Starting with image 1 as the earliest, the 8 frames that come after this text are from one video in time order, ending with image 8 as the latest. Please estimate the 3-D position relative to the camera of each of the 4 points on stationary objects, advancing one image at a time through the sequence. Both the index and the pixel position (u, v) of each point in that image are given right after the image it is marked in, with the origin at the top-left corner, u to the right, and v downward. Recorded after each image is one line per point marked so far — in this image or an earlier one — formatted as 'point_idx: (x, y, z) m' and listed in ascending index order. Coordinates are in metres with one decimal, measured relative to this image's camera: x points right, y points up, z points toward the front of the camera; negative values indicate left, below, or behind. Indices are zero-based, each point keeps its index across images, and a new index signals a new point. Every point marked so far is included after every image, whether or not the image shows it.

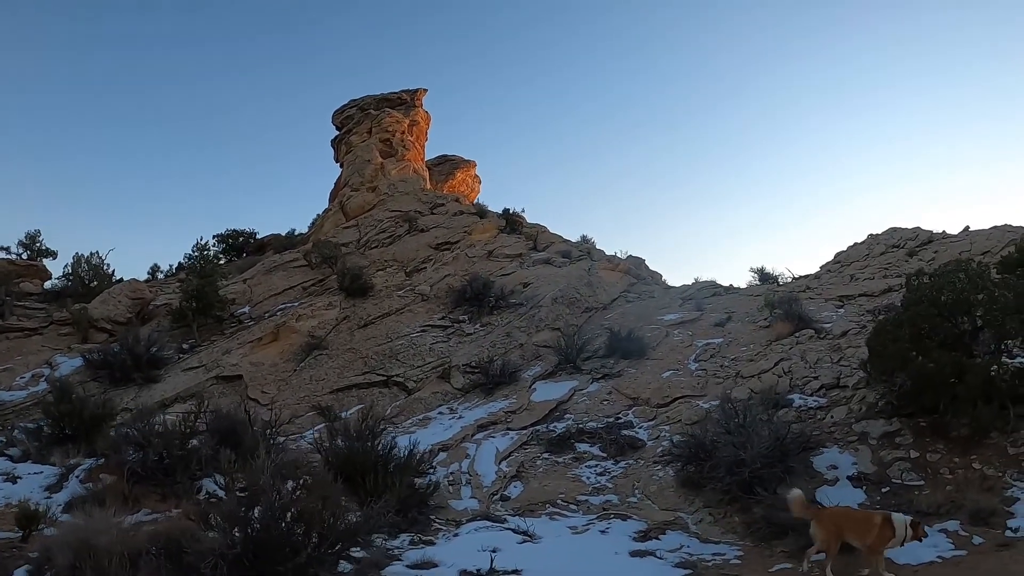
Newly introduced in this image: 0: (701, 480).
0: (+1.5, -1.5, +7.7) m
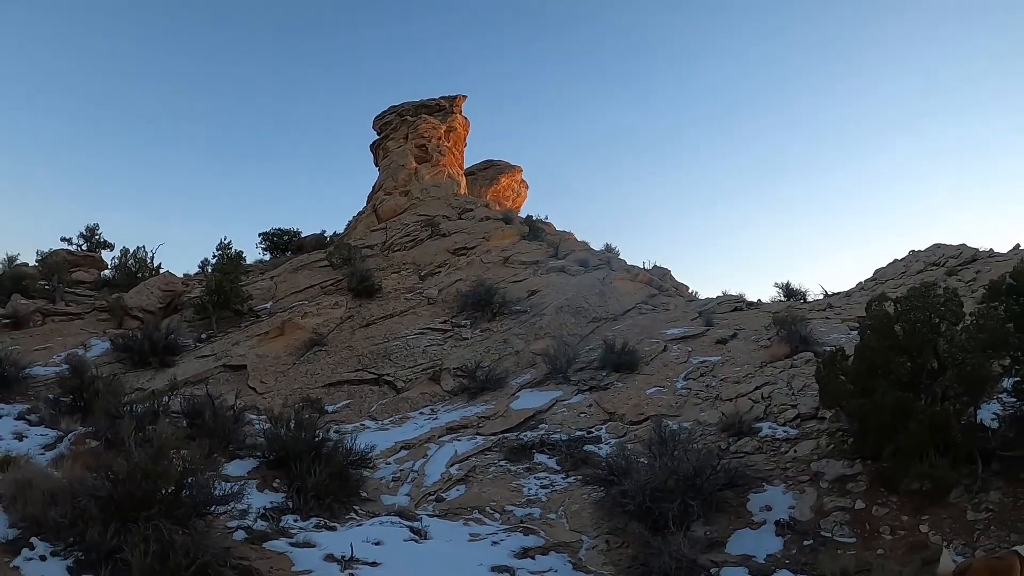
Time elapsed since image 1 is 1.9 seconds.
0: (+0.8, -1.7, +7.9) m
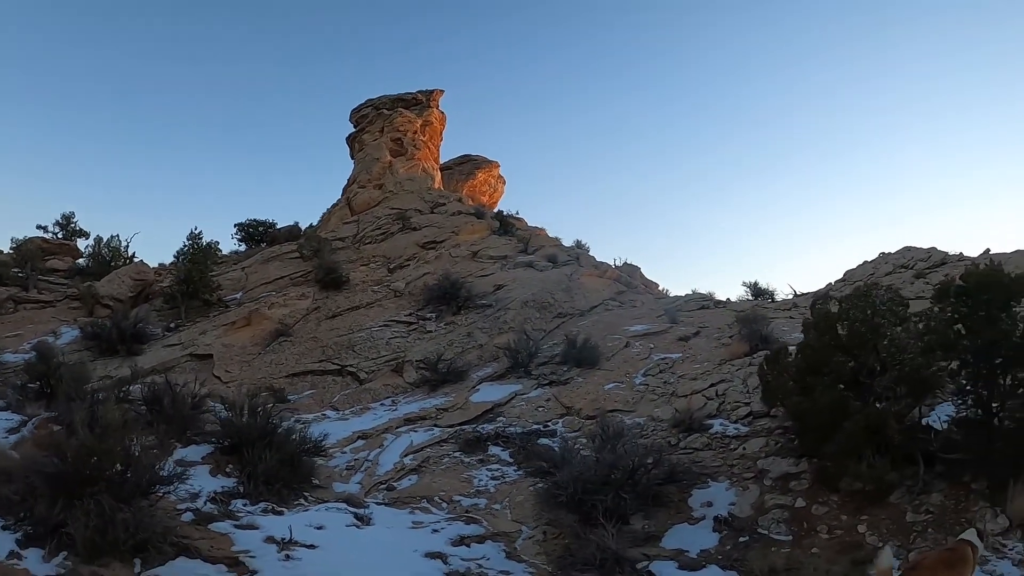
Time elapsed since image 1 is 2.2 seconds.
0: (+0.4, -1.7, +8.0) m
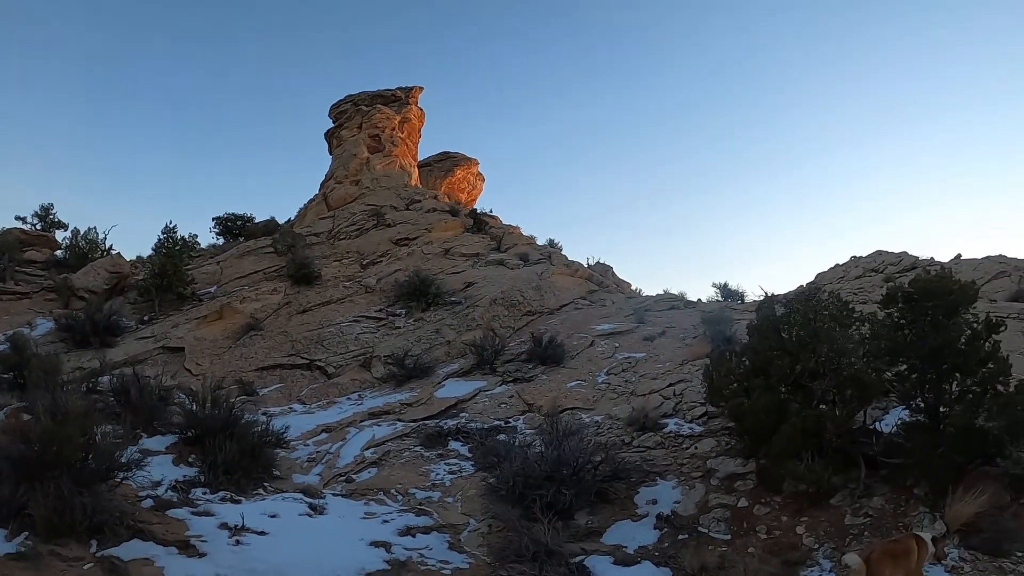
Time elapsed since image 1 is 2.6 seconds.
0: (-0.1, -1.7, +8.2) m
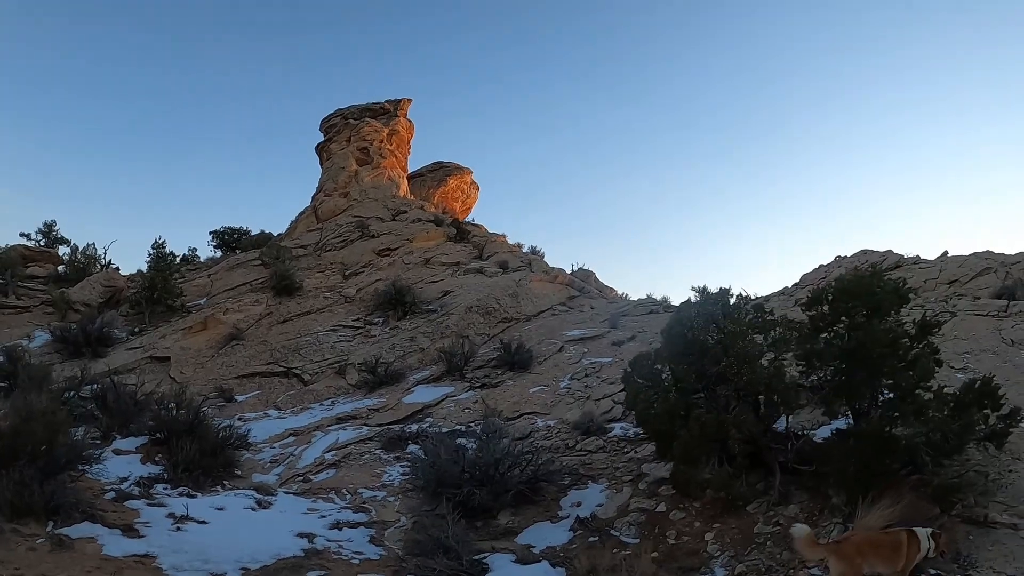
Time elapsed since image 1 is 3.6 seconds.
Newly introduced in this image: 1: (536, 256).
0: (-0.7, -1.7, +8.4) m
1: (+0.4, +0.4, +12.7) m
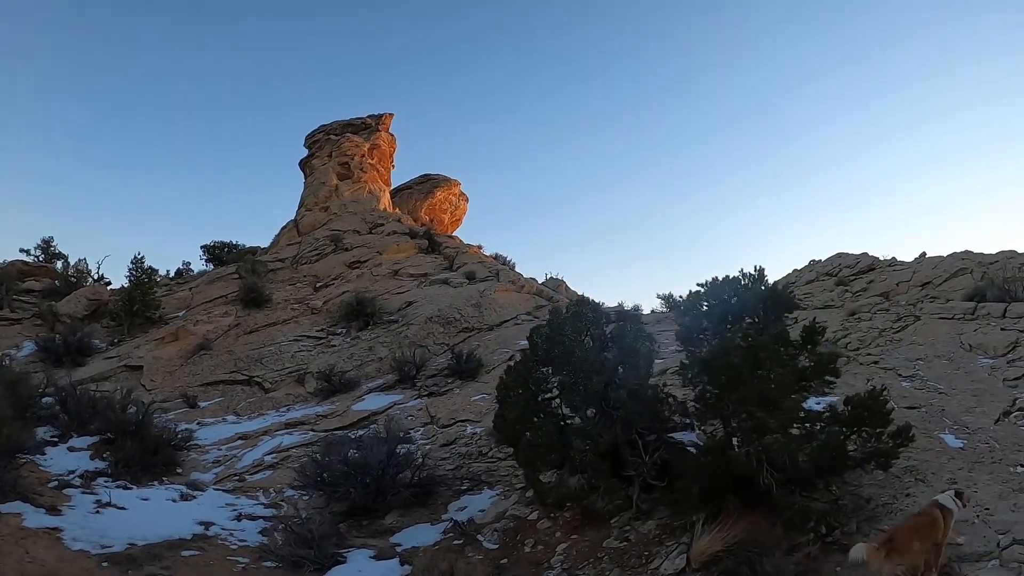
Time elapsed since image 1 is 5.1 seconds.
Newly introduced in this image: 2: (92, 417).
0: (-1.6, -1.8, +8.5) m
1: (+0.1, +0.3, +12.6) m
2: (-4.4, -1.4, +10.6) m
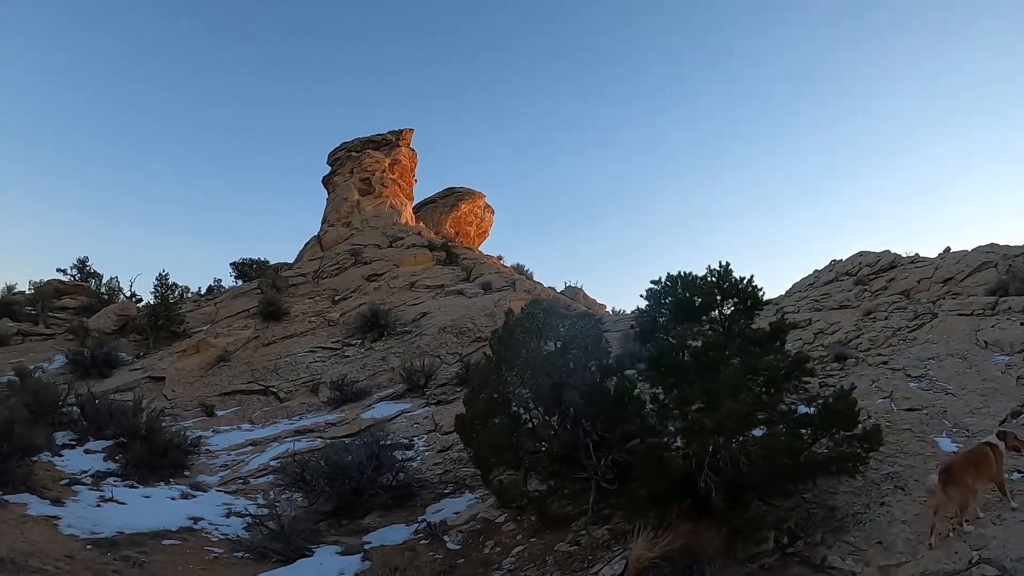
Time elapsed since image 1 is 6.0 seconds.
0: (-1.7, -1.8, +8.4) m
1: (+0.3, +0.1, +12.4) m
2: (-4.3, -1.5, +10.8) m
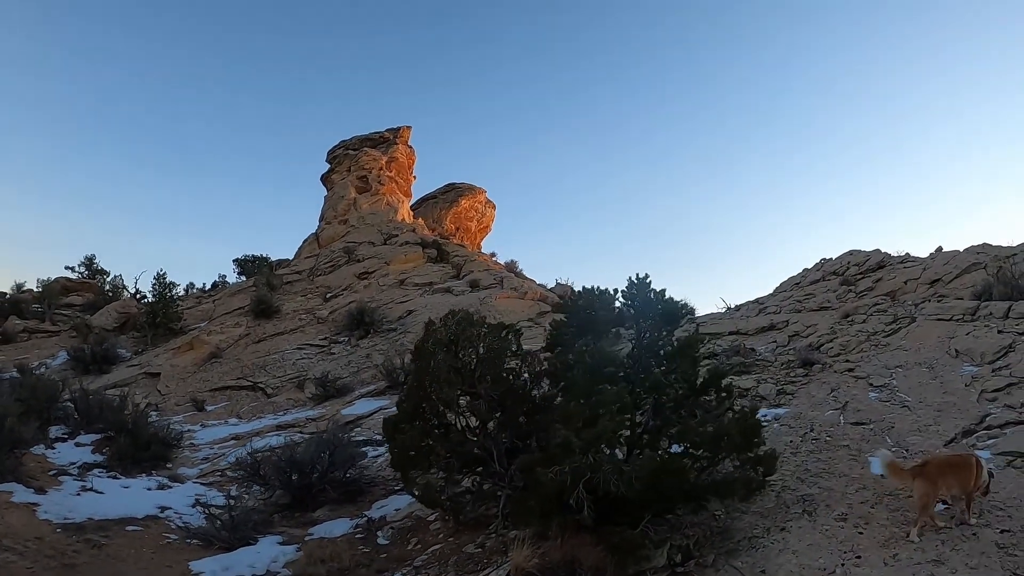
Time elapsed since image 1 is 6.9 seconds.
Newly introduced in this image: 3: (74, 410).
0: (-2.1, -1.8, +8.5) m
1: (+0.2, +0.2, +12.3) m
2: (-4.5, -1.5, +11.0) m
3: (-4.9, -1.4, +11.3) m
